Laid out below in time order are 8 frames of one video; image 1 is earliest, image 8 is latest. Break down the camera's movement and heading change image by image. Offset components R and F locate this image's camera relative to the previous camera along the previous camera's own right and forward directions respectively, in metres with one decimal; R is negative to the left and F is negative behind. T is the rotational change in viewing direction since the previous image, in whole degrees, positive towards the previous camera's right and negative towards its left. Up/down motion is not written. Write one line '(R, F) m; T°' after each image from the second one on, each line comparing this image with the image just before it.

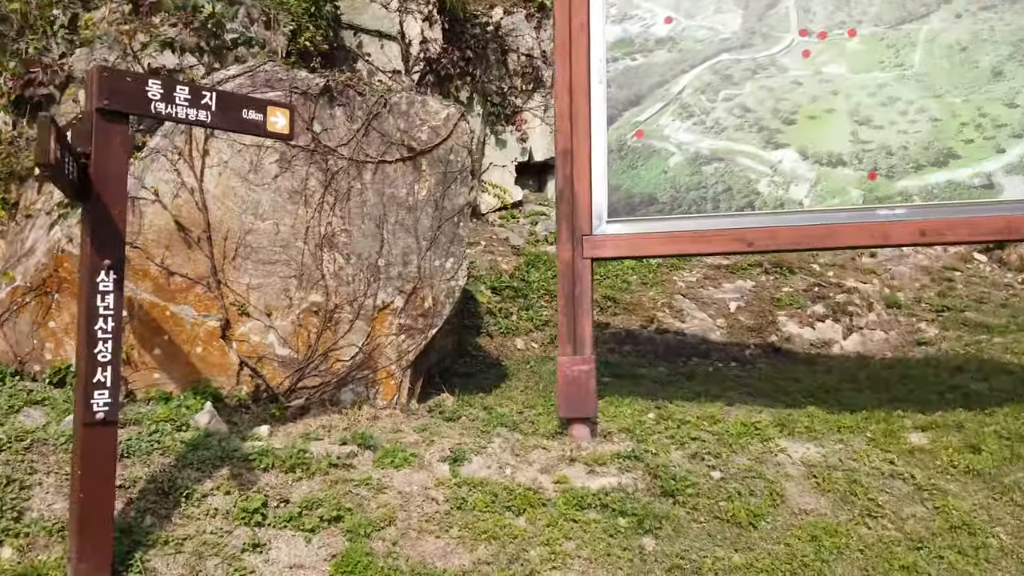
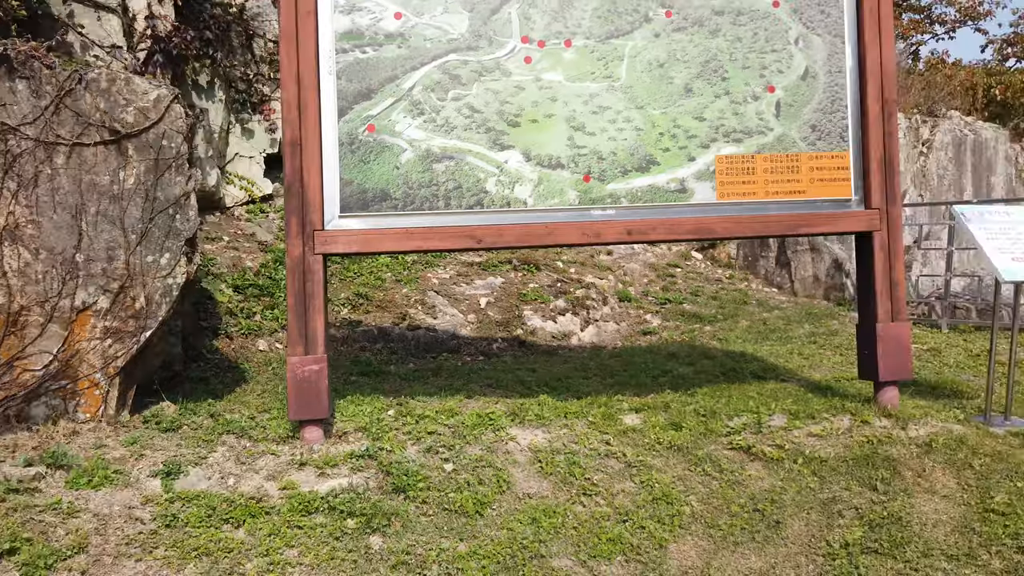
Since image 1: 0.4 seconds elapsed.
(+0.2, 0.0) m; +17°
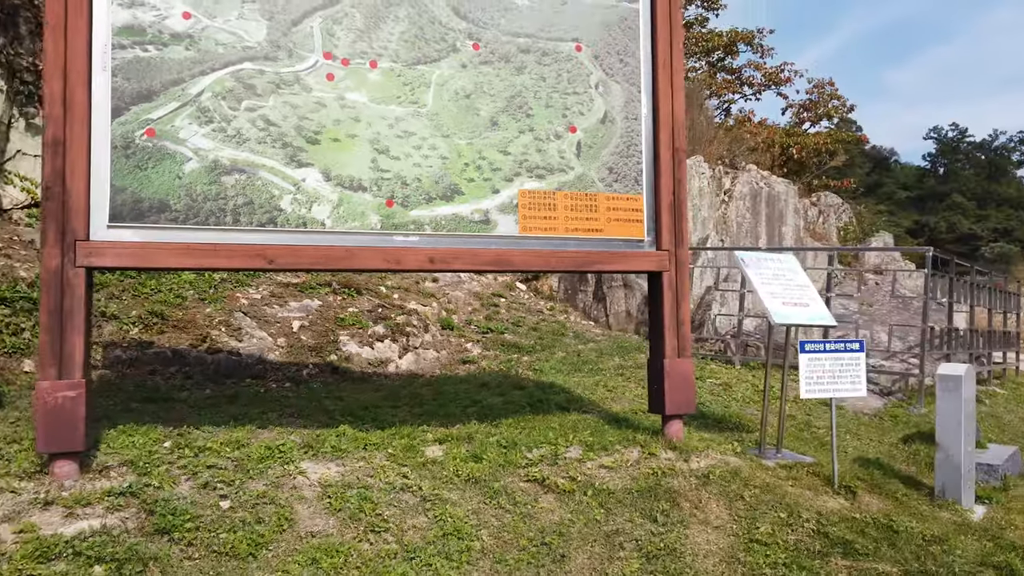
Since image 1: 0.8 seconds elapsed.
(+0.2, +0.1) m; +12°
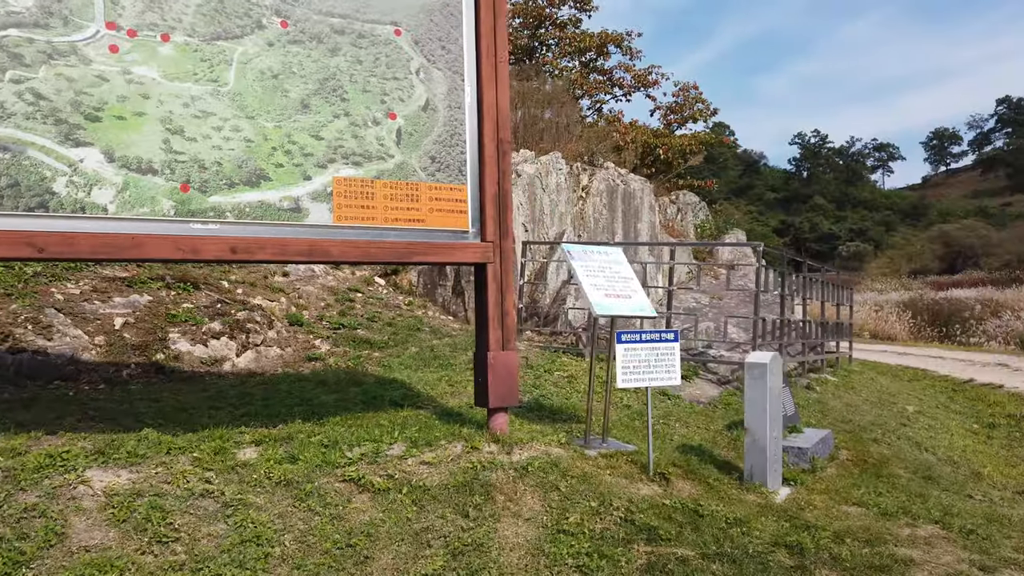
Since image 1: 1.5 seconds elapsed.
(+0.4, +0.1) m; +8°
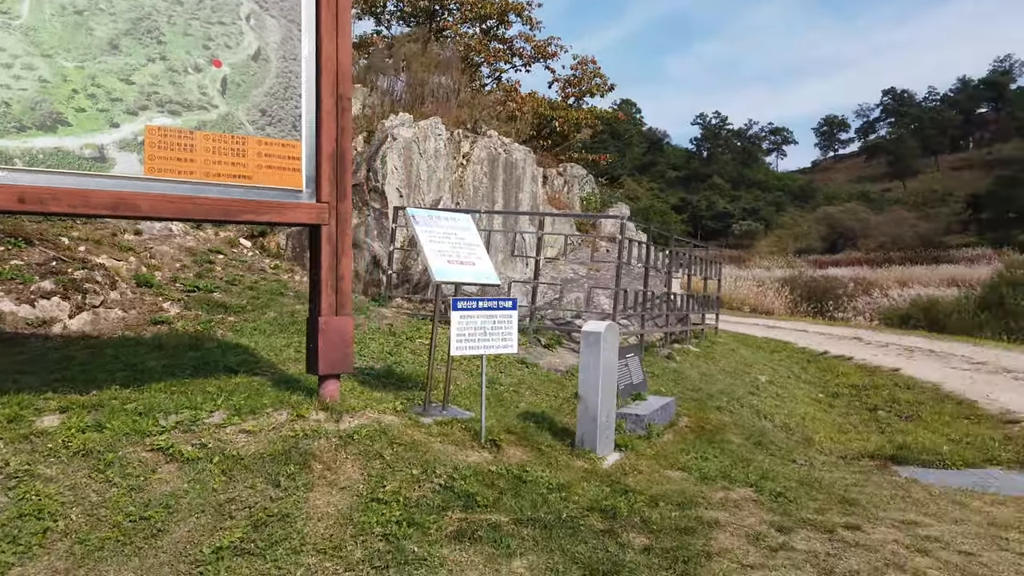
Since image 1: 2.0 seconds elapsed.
(+0.4, +0.1) m; +7°
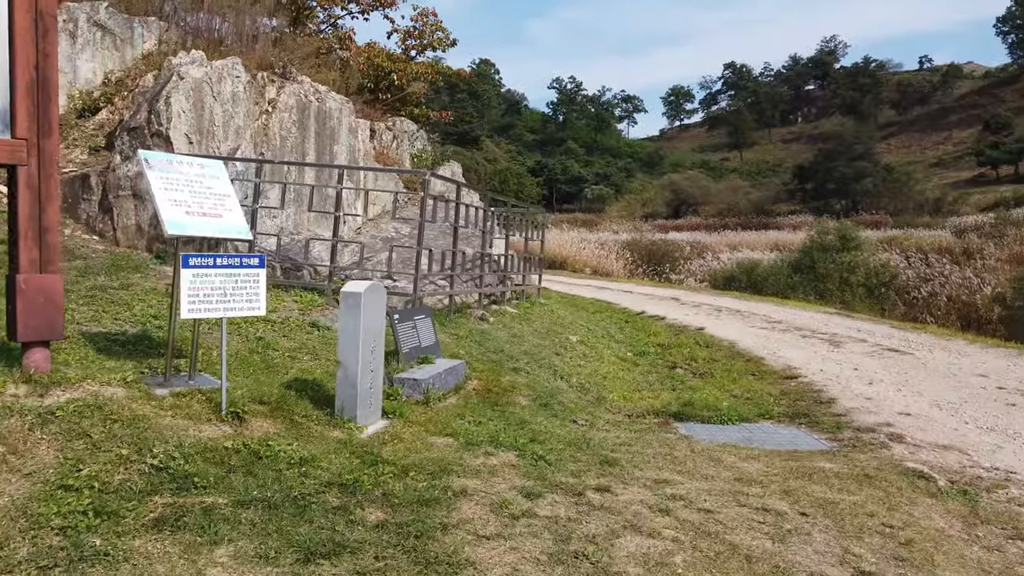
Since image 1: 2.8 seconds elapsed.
(+0.6, +0.2) m; +11°
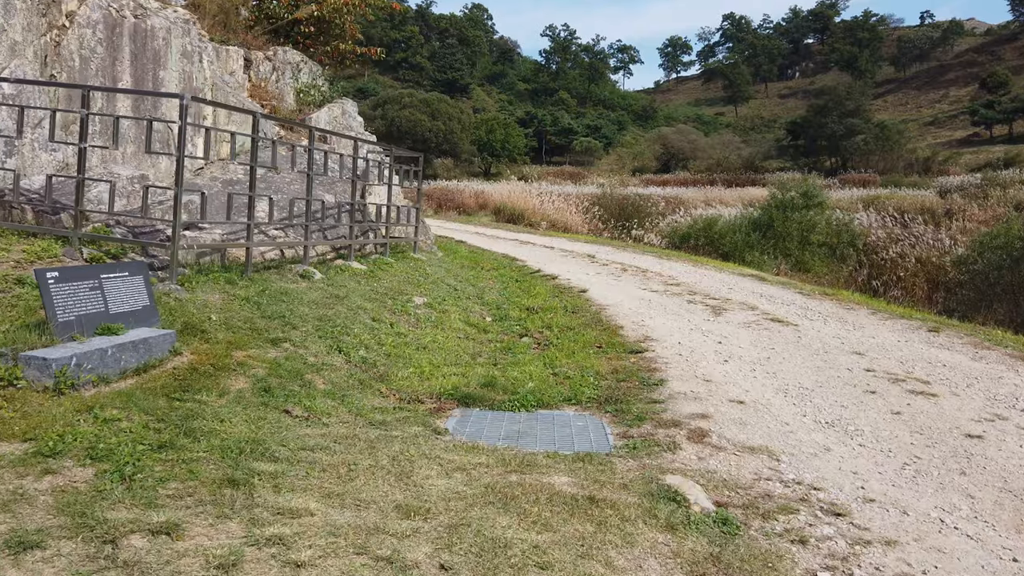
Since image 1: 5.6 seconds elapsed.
(+1.7, +1.2) m; +1°
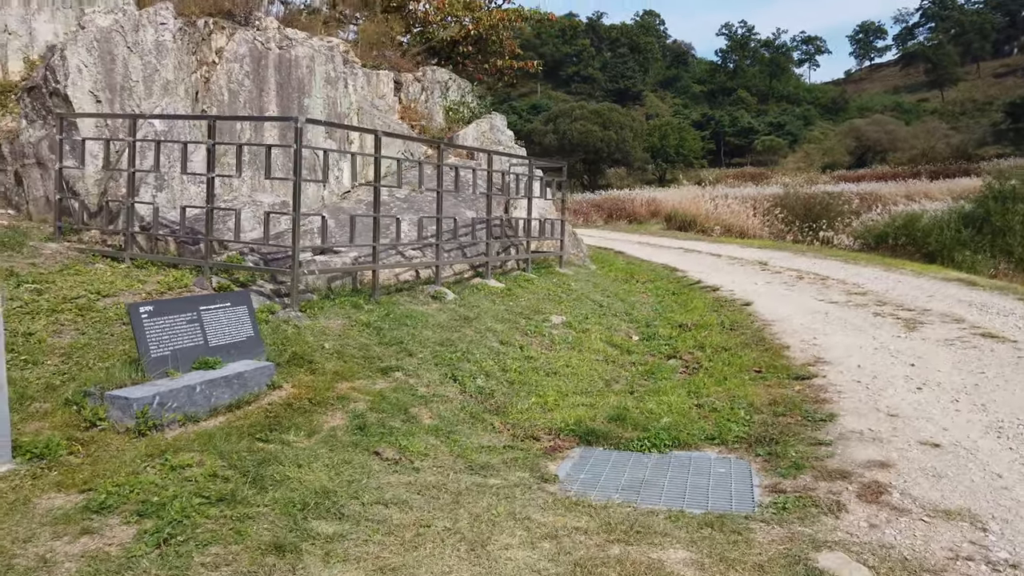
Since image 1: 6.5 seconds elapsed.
(+0.3, +0.7) m; -13°
